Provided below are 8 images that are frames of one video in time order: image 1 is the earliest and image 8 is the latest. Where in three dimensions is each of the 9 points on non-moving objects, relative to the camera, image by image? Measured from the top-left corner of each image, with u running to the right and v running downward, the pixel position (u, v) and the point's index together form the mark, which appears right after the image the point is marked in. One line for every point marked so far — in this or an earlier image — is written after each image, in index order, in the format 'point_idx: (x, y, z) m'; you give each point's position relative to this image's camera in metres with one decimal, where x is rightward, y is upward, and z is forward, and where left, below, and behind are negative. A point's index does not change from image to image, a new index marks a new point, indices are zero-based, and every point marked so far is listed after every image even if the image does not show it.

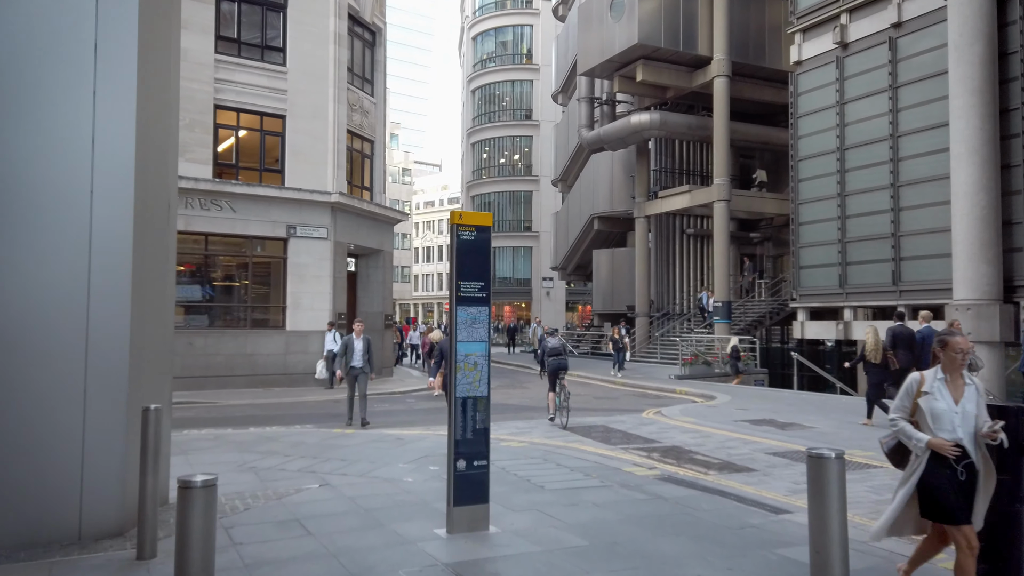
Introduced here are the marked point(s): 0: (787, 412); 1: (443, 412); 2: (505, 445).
0: (+5.2, -2.4, +14.3) m
1: (-1.4, -2.5, +15.2) m
2: (-0.1, -2.3, +10.8) m
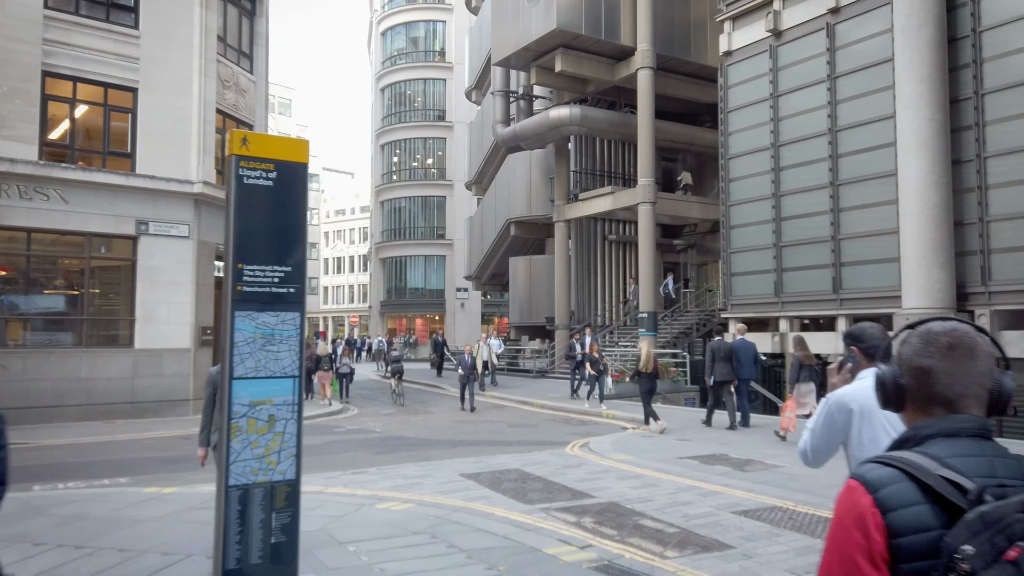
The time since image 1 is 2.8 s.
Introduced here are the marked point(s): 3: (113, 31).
0: (+3.5, -2.4, +11.8) m
1: (-3.1, -2.6, +12.1) m
2: (-1.3, -2.3, +7.8) m
3: (-8.9, +5.8, +17.0) m
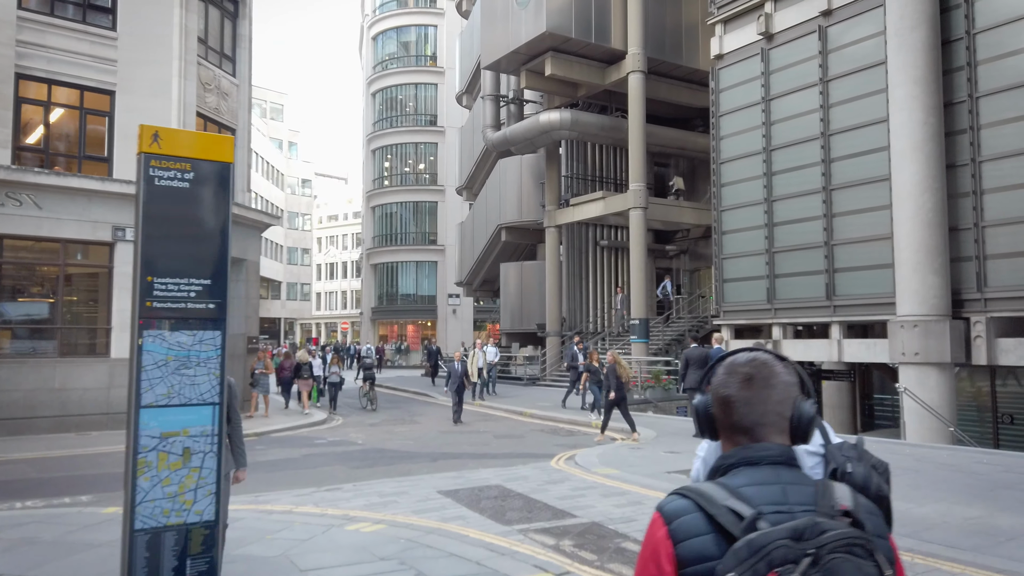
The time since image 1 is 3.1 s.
0: (+3.3, -2.6, +11.4) m
1: (-3.3, -2.7, +11.7) m
2: (-1.6, -2.4, +7.4) m
3: (-9.2, +5.6, +16.6) m
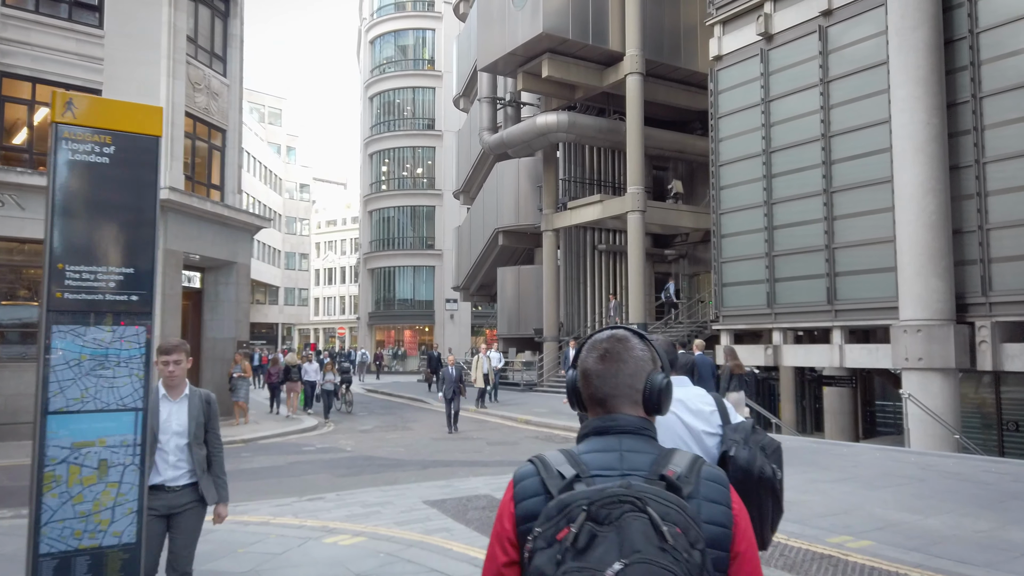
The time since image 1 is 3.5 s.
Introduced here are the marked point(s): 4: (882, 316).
0: (+3.2, -2.6, +11.1) m
1: (-3.5, -2.8, +11.3) m
2: (-1.7, -2.4, +7.0) m
3: (-9.4, +5.5, +16.3) m
4: (+8.7, -0.7, +17.8) m
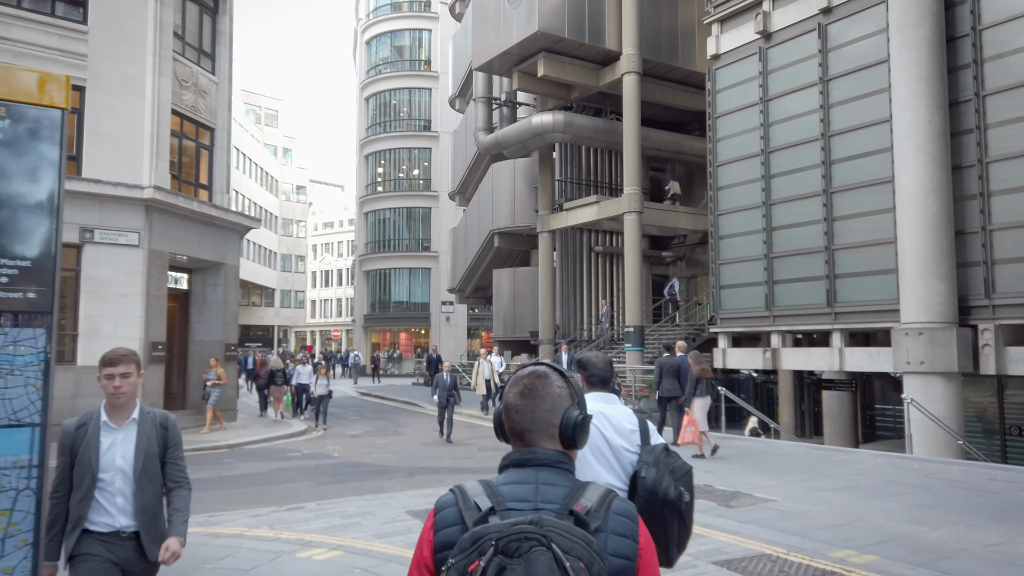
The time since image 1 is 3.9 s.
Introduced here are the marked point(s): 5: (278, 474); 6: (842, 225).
0: (+3.0, -2.6, +10.7) m
1: (-3.6, -2.8, +10.9) m
2: (-1.8, -2.4, +6.6) m
3: (-9.5, +5.5, +15.9) m
4: (+8.5, -0.7, +17.4) m
5: (-3.6, -2.9, +11.7) m
6: (+8.0, +1.5, +18.4) m
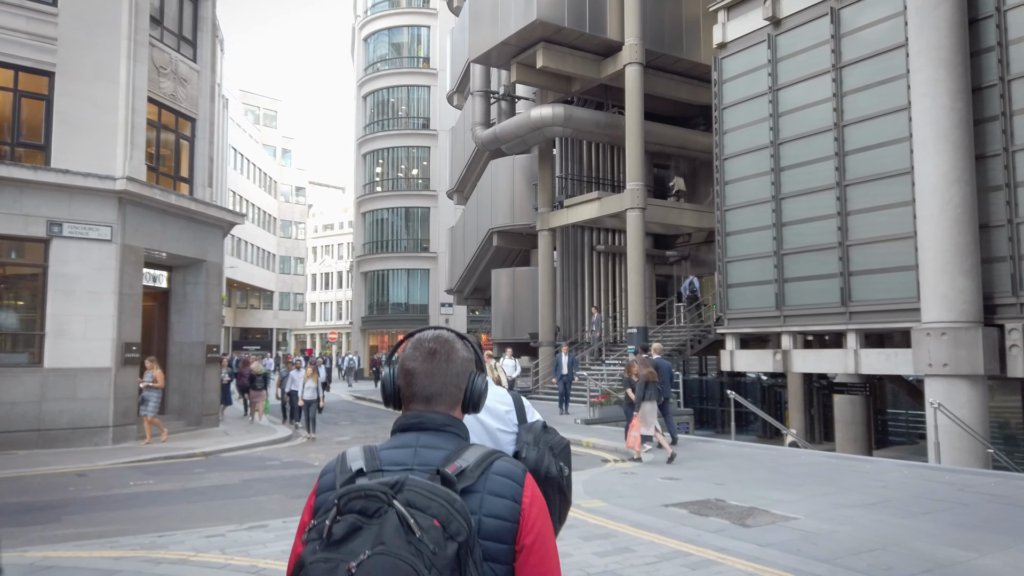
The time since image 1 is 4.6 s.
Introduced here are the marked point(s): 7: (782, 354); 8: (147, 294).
0: (+2.9, -2.5, +9.7) m
1: (-3.7, -2.7, +9.9) m
2: (-2.0, -2.3, +5.6) m
3: (-9.6, +5.6, +15.0) m
4: (+8.4, -0.7, +16.4) m
5: (-3.7, -2.8, +10.7) m
6: (+7.9, +1.6, +17.5) m
7: (+6.8, -1.7, +19.1) m
8: (-8.8, -0.1, +18.3) m
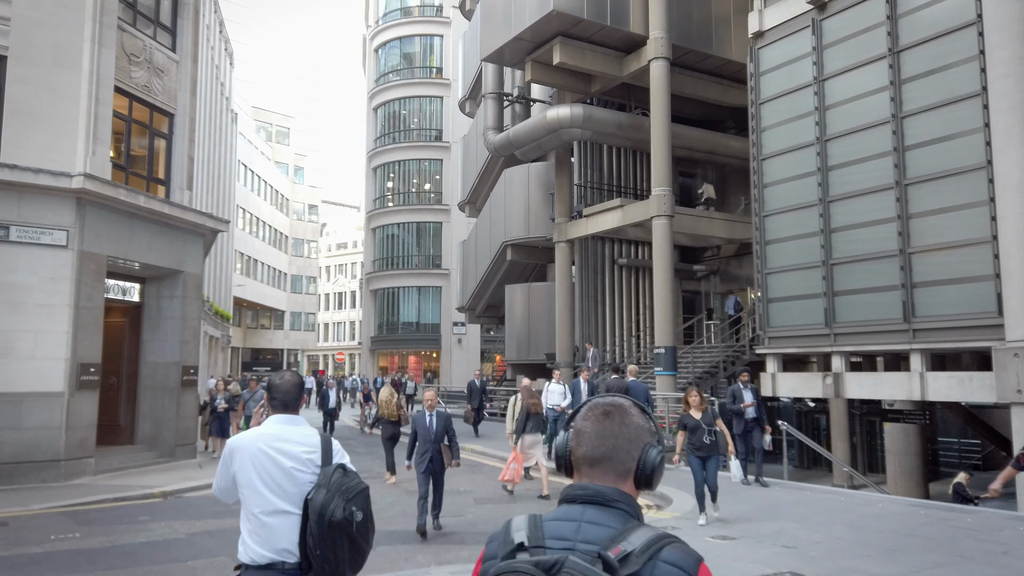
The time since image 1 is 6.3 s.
0: (+3.0, -2.6, +7.5) m
1: (-3.6, -2.8, +7.8) m
2: (-1.9, -2.2, +3.5) m
3: (-9.4, +5.3, +13.3) m
4: (+8.7, -0.9, +14.1) m
5: (-3.6, -2.9, +8.6) m
6: (+8.2, +1.3, +15.2) m
7: (+7.1, -2.0, +16.8) m
8: (-8.5, -0.5, +16.4) m
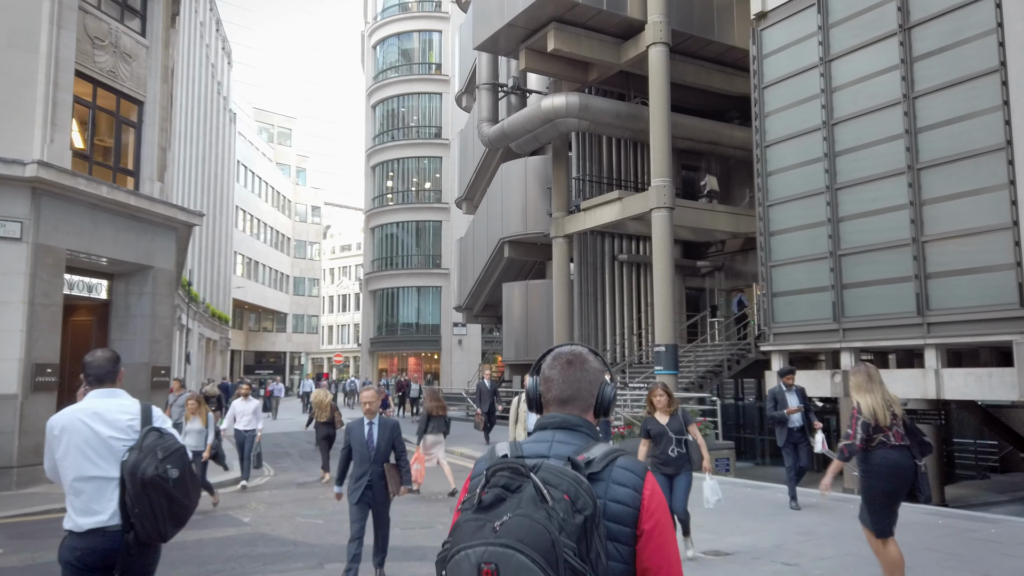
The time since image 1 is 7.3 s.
0: (+2.7, -2.4, +6.5) m
1: (-3.9, -2.7, +7.0) m
2: (-2.3, -2.1, +2.7) m
3: (-9.7, +5.4, +12.5) m
4: (+8.4, -0.7, +13.1) m
5: (-3.9, -2.8, +7.7) m
6: (+7.9, +1.5, +14.2) m
7: (+6.9, -1.8, +15.8) m
8: (-8.8, -0.4, +15.6) m
